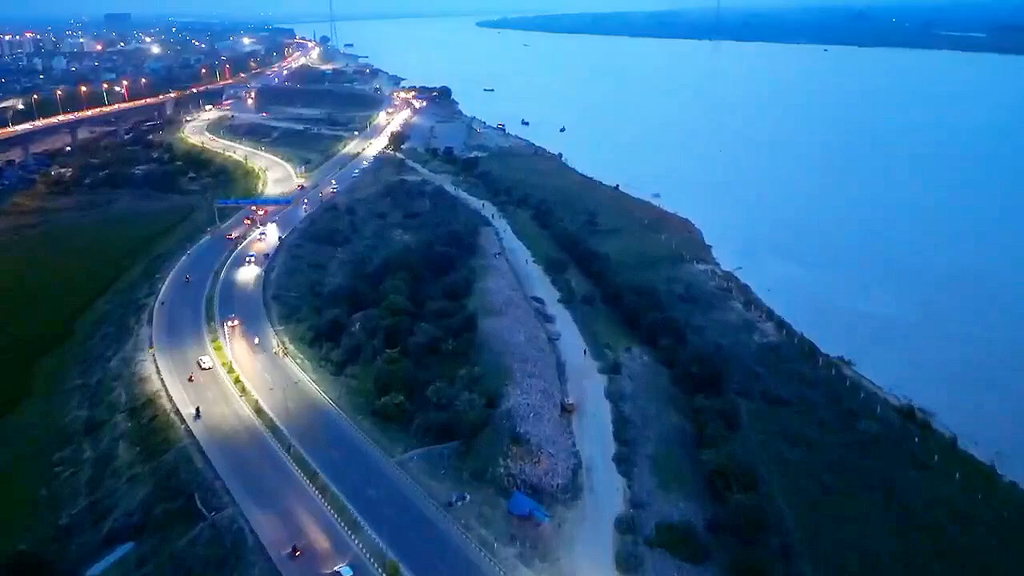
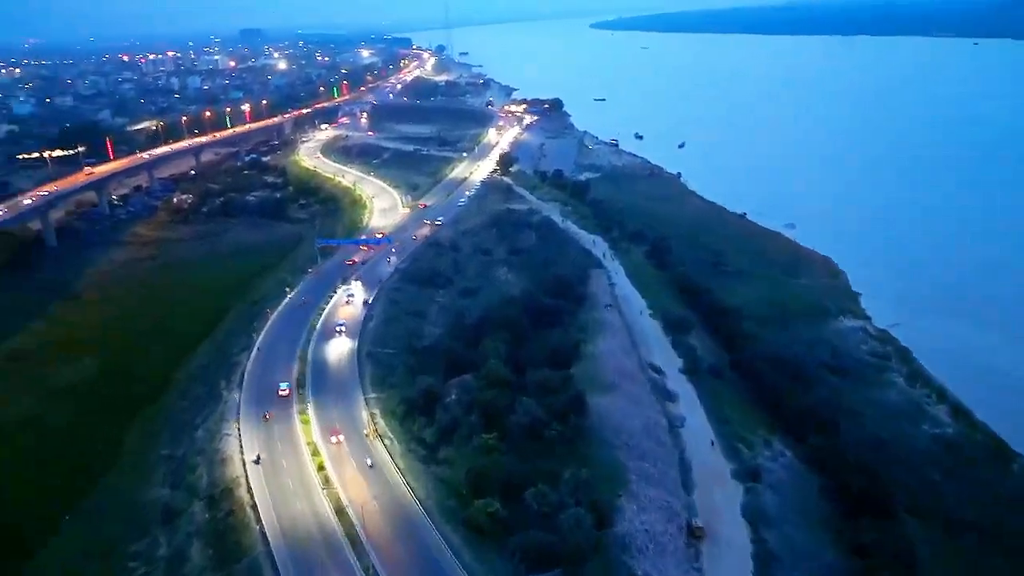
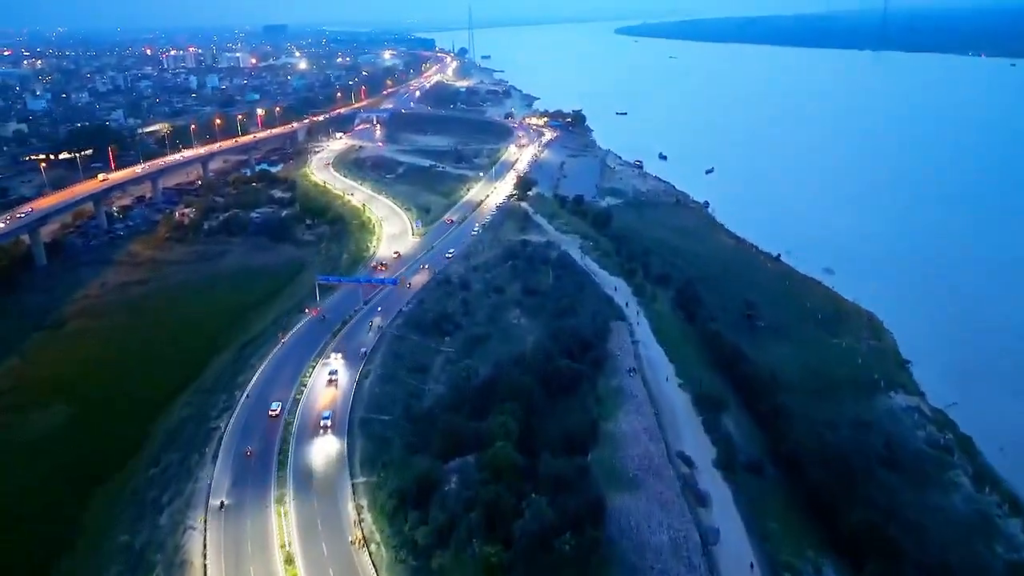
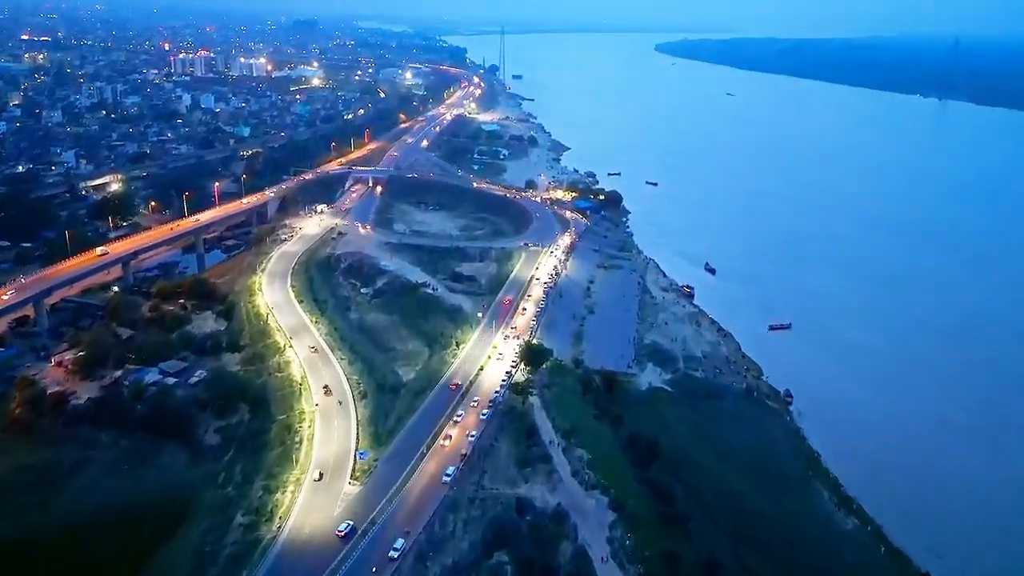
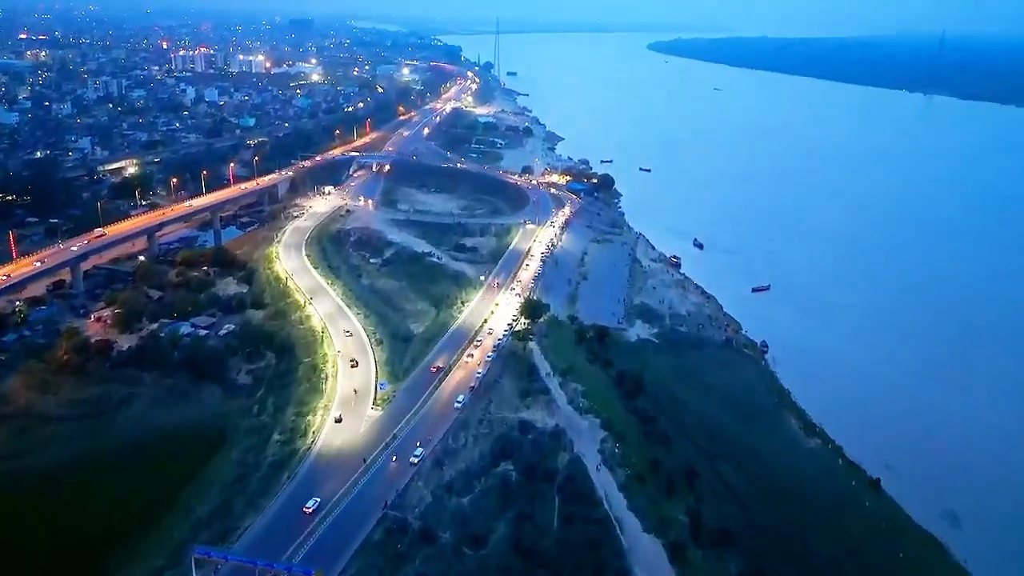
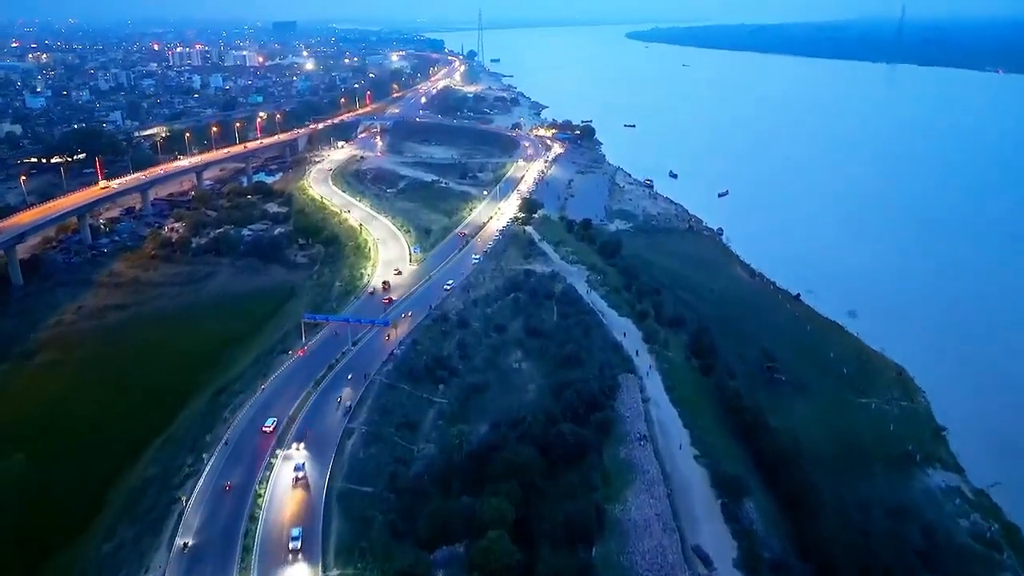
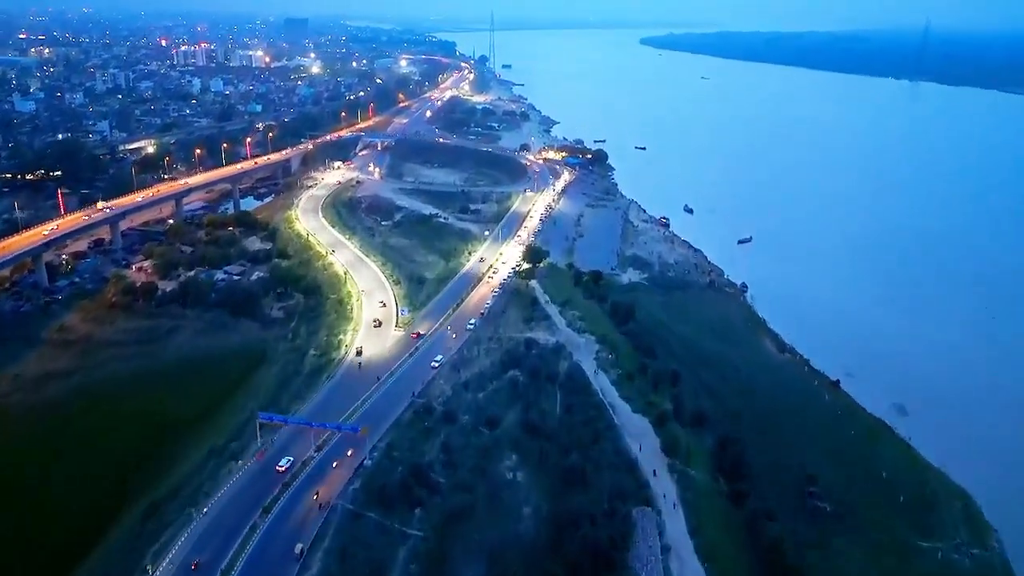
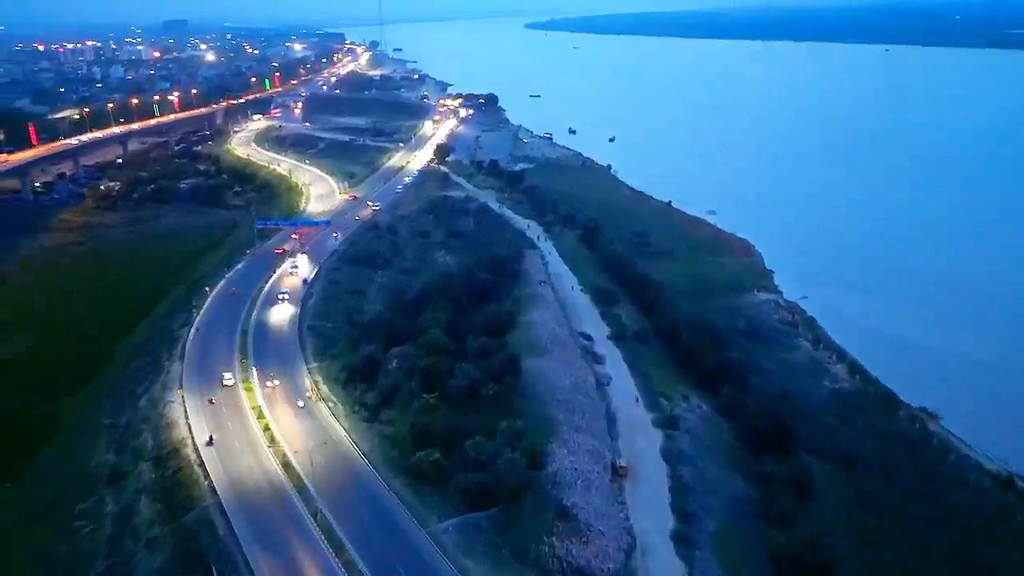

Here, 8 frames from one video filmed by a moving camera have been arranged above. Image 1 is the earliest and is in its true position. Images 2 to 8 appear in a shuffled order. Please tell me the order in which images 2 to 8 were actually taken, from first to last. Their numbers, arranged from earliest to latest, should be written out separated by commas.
8, 2, 3, 6, 7, 5, 4
